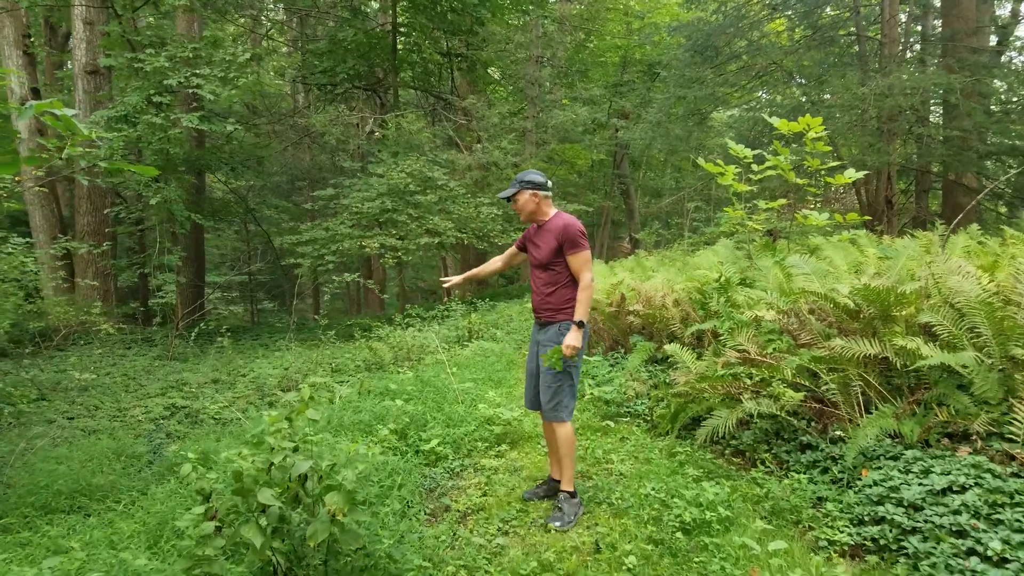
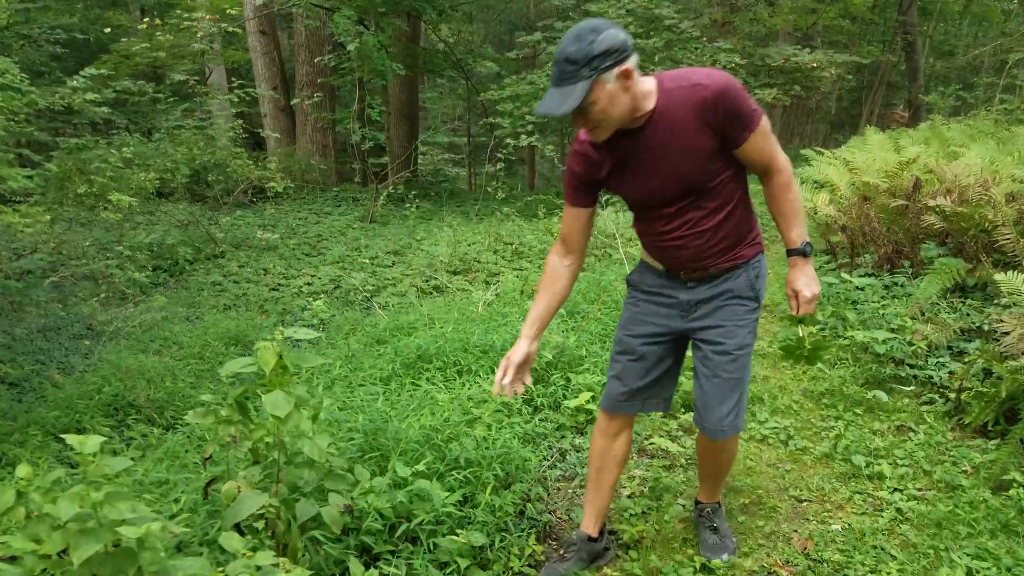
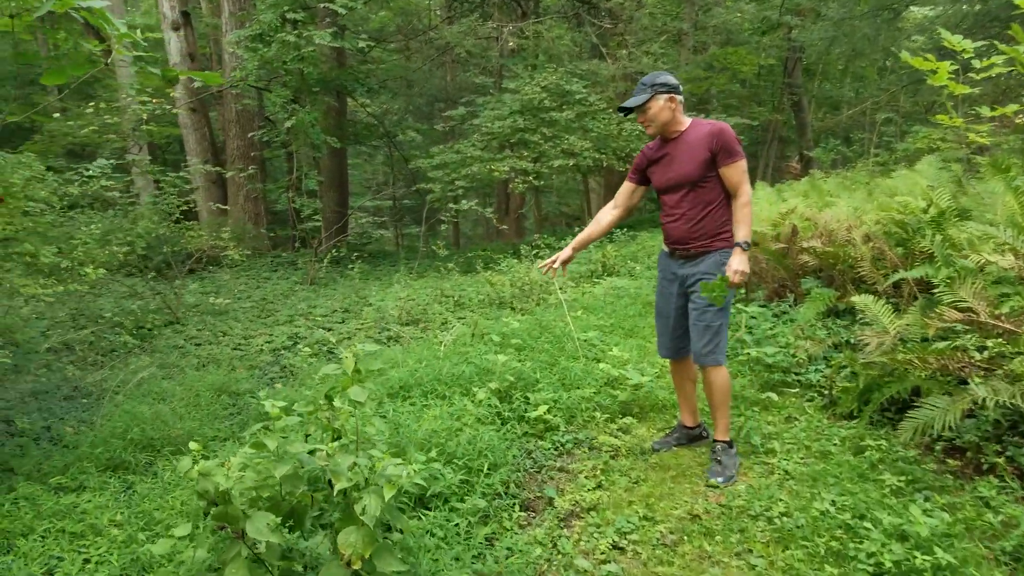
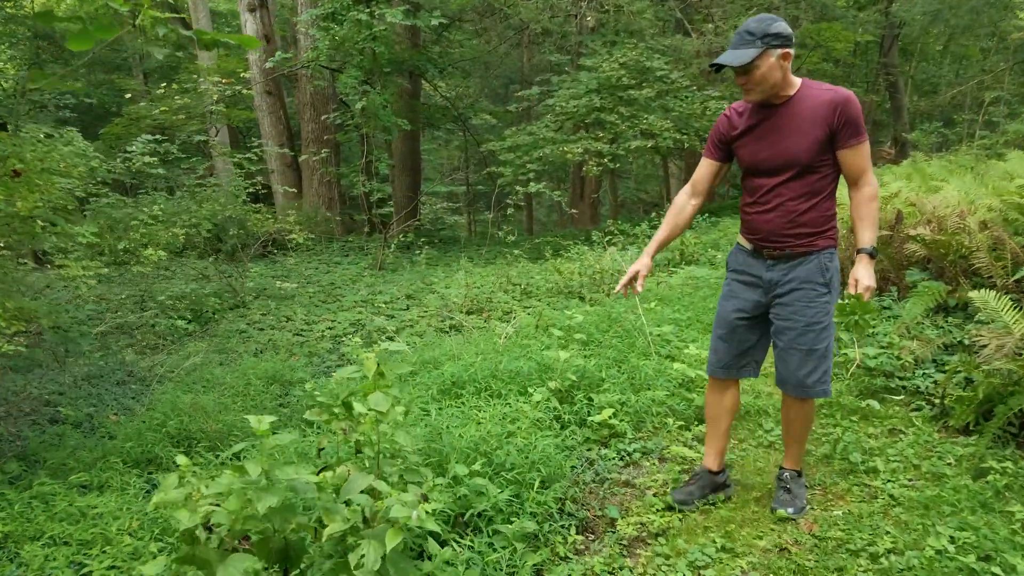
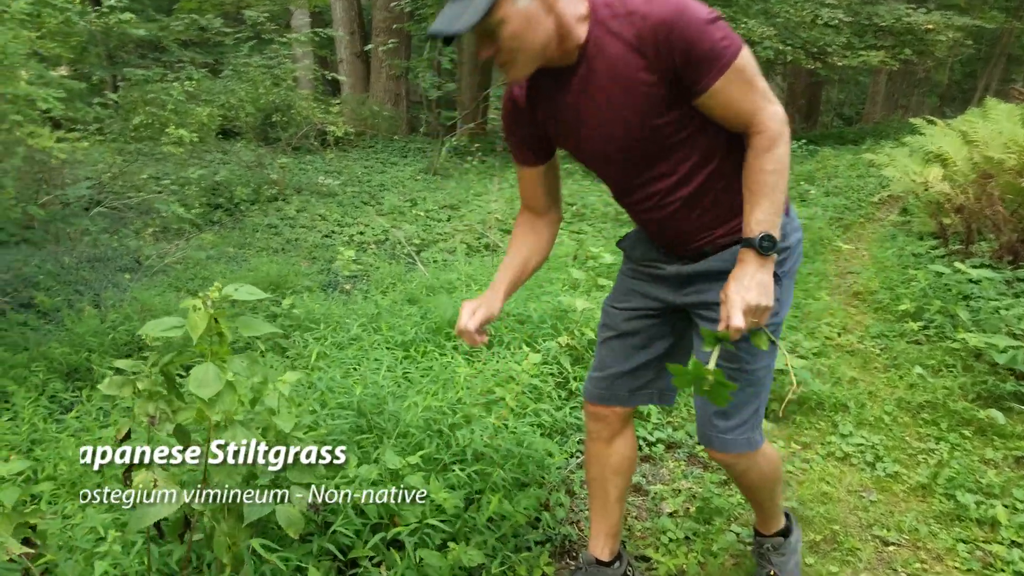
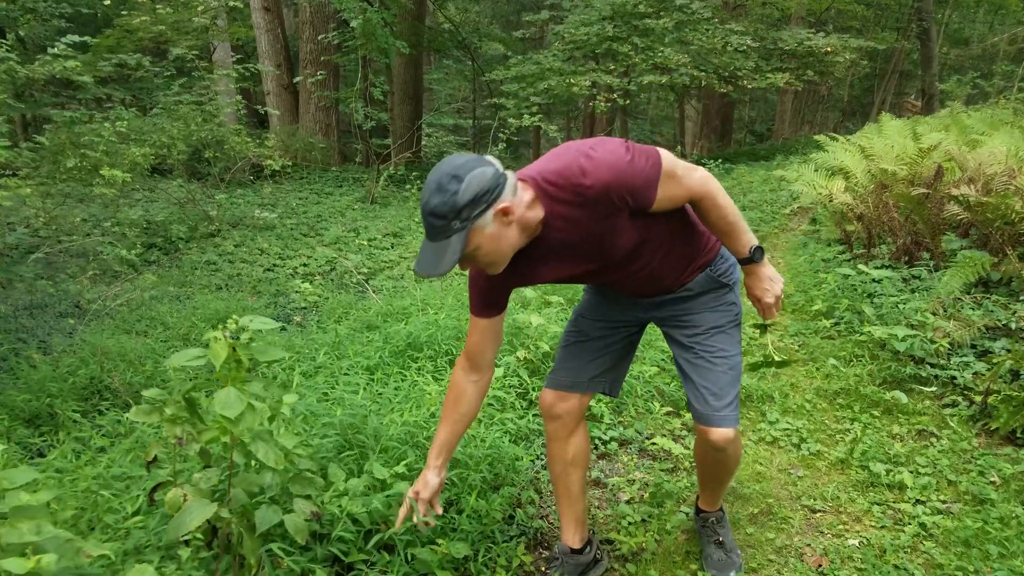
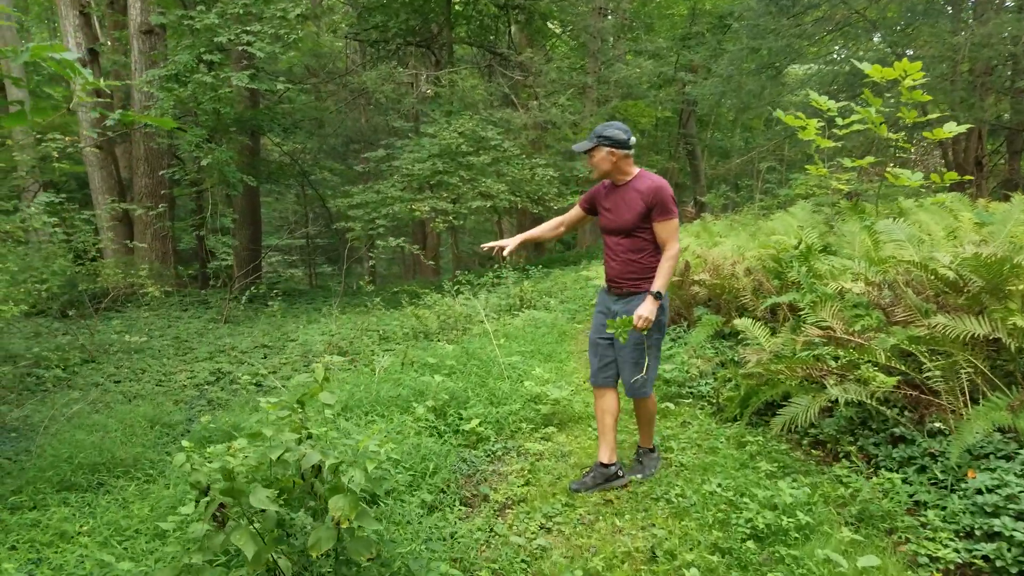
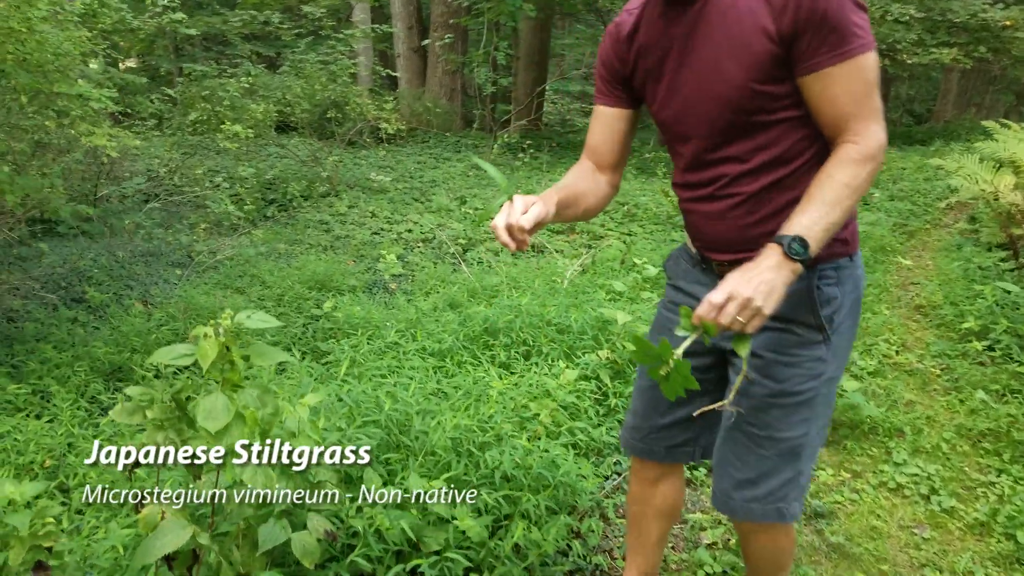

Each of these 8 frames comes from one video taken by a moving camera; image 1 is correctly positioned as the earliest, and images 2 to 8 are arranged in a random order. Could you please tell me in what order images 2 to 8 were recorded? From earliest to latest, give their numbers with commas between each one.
7, 3, 4, 2, 6, 5, 8
